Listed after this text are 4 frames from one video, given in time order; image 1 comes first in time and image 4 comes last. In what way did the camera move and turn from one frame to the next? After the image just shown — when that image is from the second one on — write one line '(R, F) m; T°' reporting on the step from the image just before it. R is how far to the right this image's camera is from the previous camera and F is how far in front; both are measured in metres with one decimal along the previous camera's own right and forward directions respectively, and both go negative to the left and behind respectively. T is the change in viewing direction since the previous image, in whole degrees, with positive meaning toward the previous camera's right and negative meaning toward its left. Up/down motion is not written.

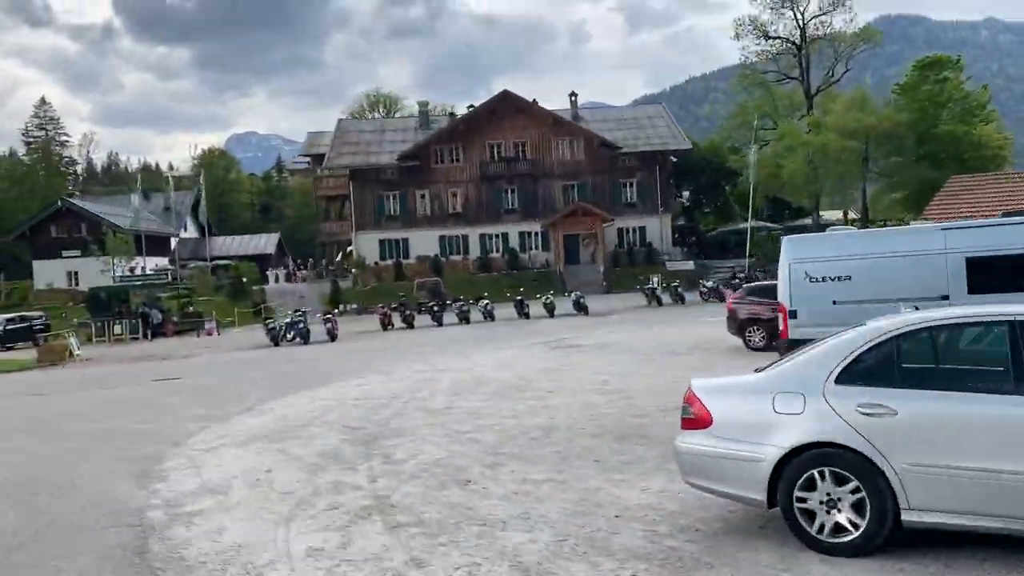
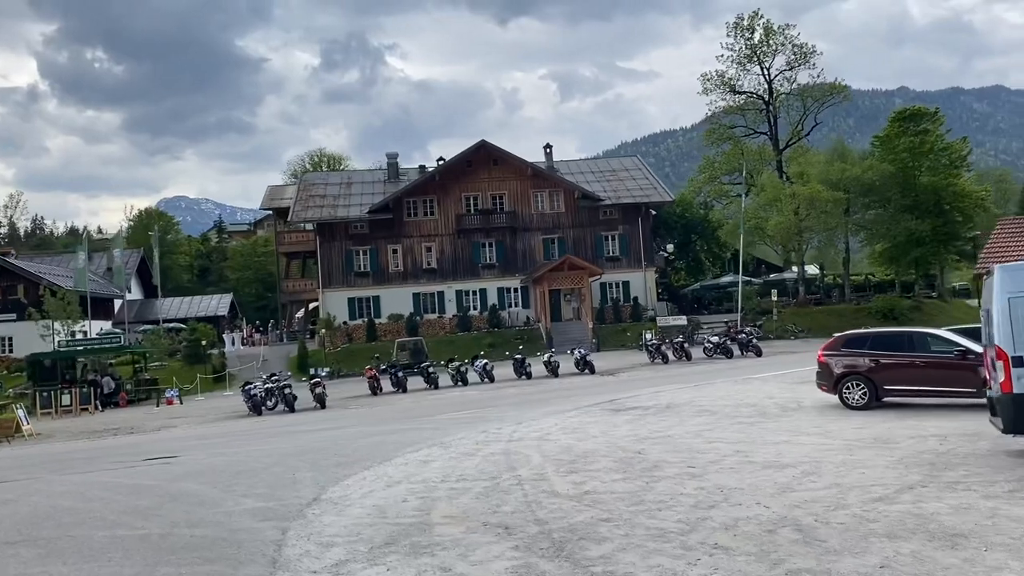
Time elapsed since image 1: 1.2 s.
(-2.5, +3.3) m; +4°
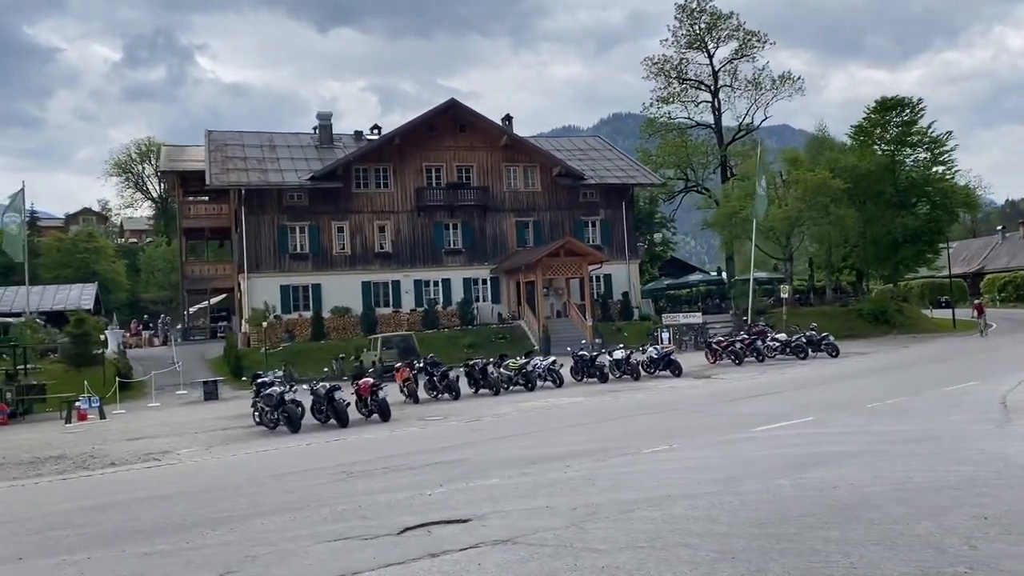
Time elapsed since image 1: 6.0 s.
(-7.3, +9.7) m; +11°
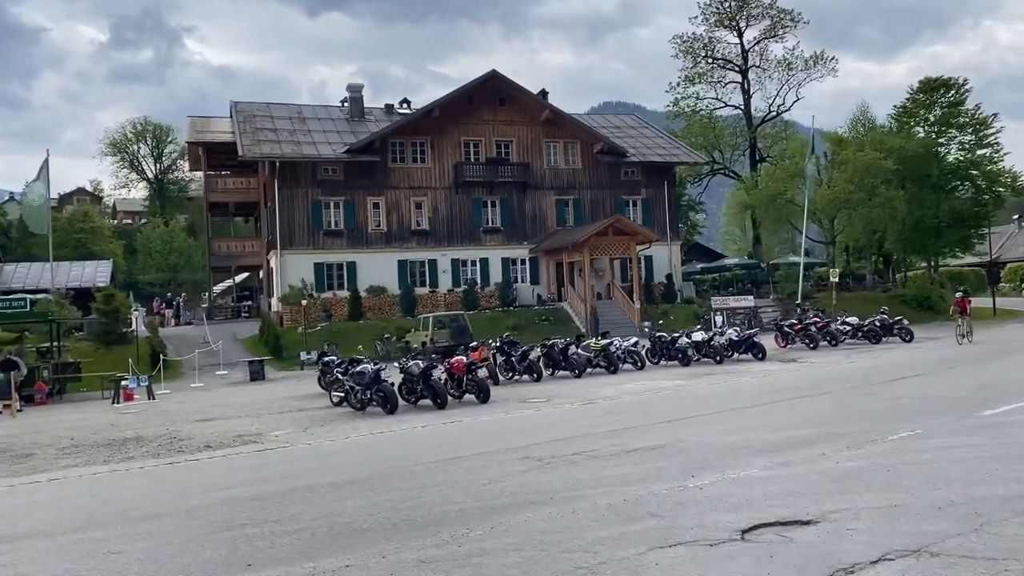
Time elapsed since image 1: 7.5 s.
(-2.4, +1.7) m; +1°
